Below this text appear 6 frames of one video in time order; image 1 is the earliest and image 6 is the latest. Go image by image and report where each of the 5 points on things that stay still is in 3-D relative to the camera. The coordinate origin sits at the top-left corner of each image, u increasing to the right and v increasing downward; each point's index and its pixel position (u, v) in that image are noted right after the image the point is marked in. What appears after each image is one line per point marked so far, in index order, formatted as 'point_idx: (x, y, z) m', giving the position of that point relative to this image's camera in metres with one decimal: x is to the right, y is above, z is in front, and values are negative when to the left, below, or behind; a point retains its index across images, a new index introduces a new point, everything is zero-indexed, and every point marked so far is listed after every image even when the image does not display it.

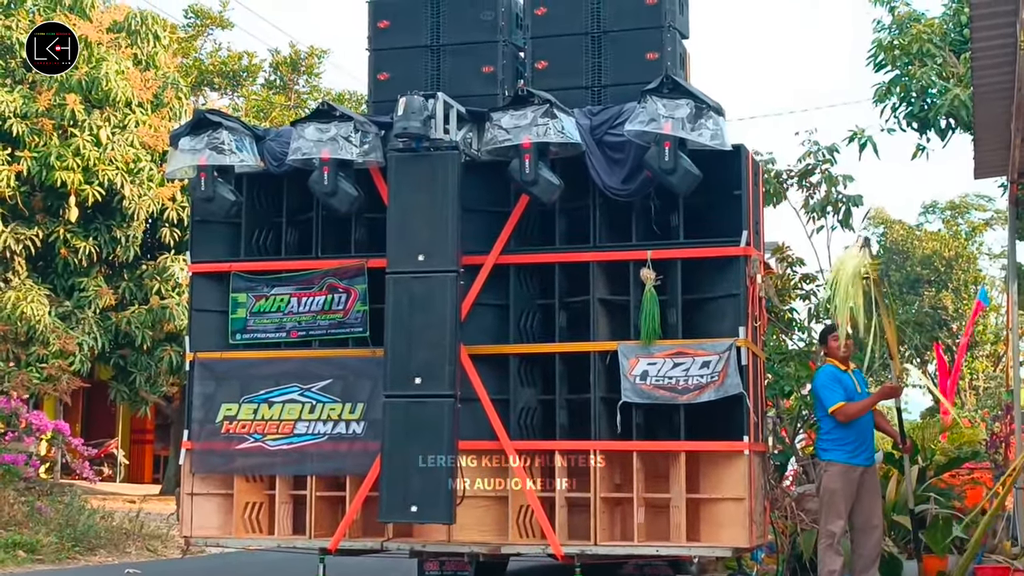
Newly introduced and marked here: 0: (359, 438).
0: (-0.9, -0.8, +7.6) m
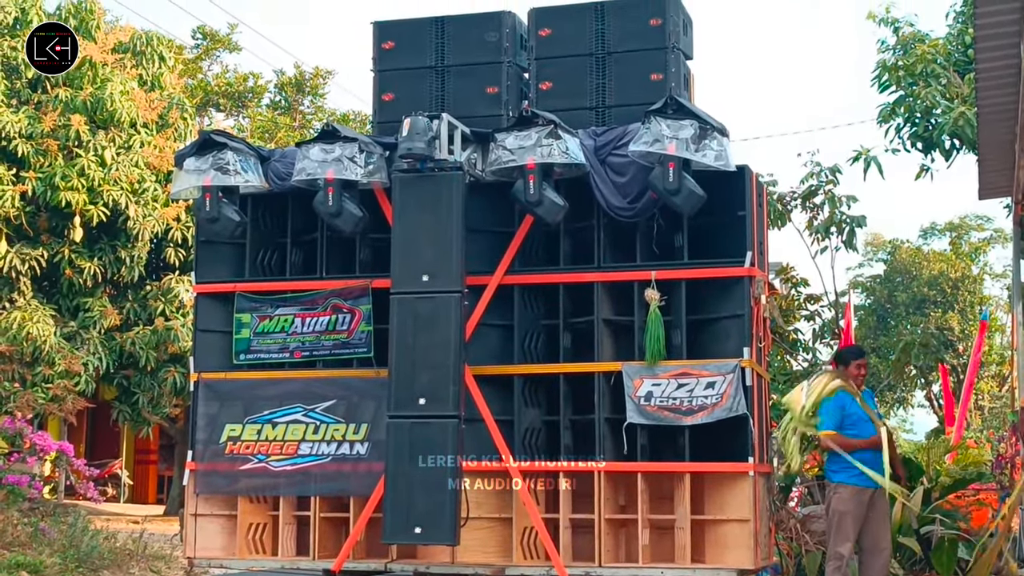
0: (-0.8, -1.0, +7.6) m
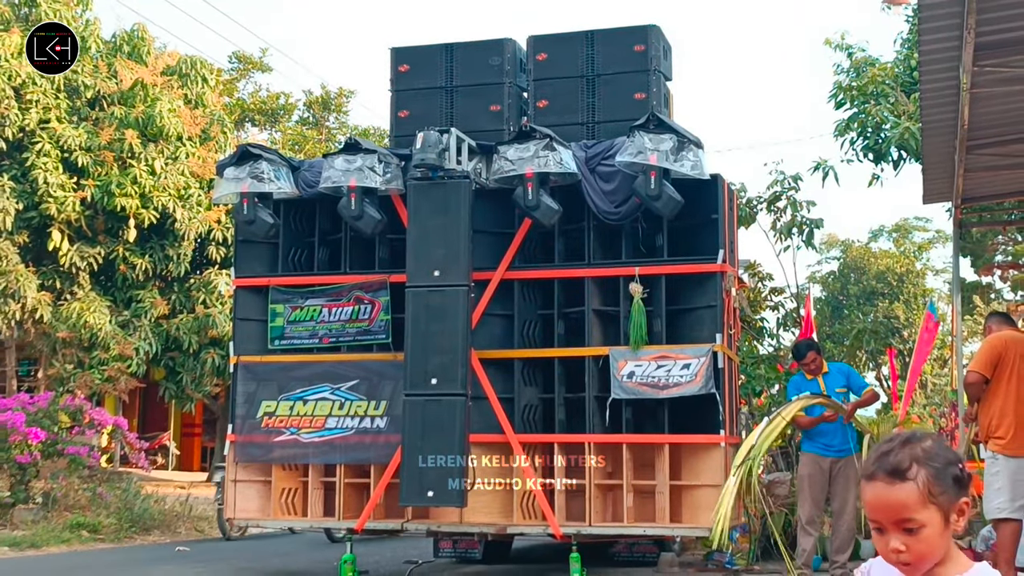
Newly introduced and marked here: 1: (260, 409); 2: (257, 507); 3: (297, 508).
0: (-0.8, -0.9, +8.7) m
1: (-1.7, -0.8, +9.0) m
2: (-1.7, -1.5, +9.1) m
3: (-1.4, -1.5, +9.1) m
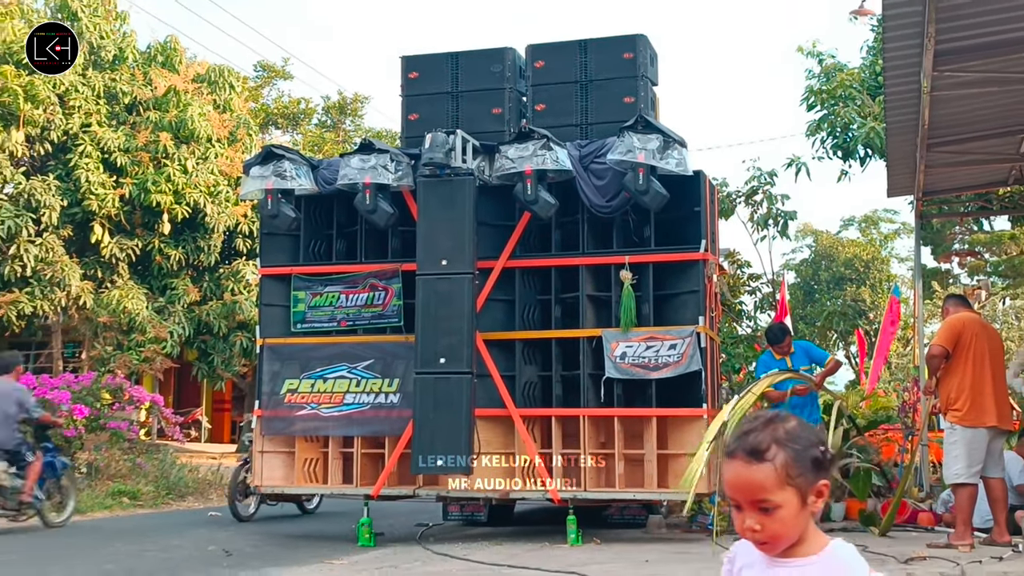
0: (-0.8, -0.8, +9.6) m
1: (-1.6, -0.7, +9.8) m
2: (-1.7, -1.4, +10.0) m
3: (-1.4, -1.4, +10.0) m
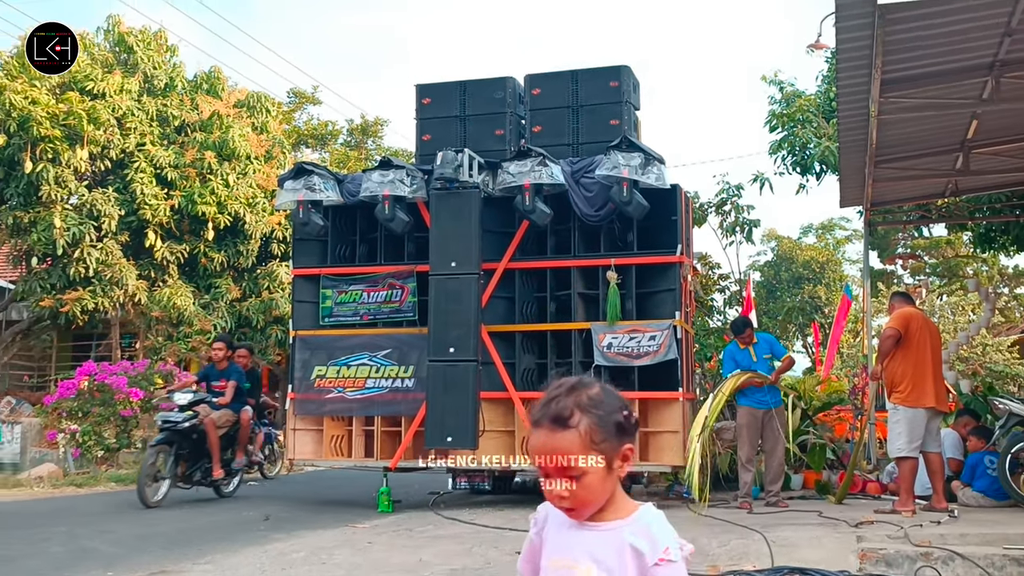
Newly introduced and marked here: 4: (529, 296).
0: (-0.8, -0.8, +11.0) m
1: (-1.6, -0.7, +11.3) m
2: (-1.7, -1.4, +11.4) m
3: (-1.4, -1.4, +11.4) m
4: (+0.1, -0.1, +11.4) m
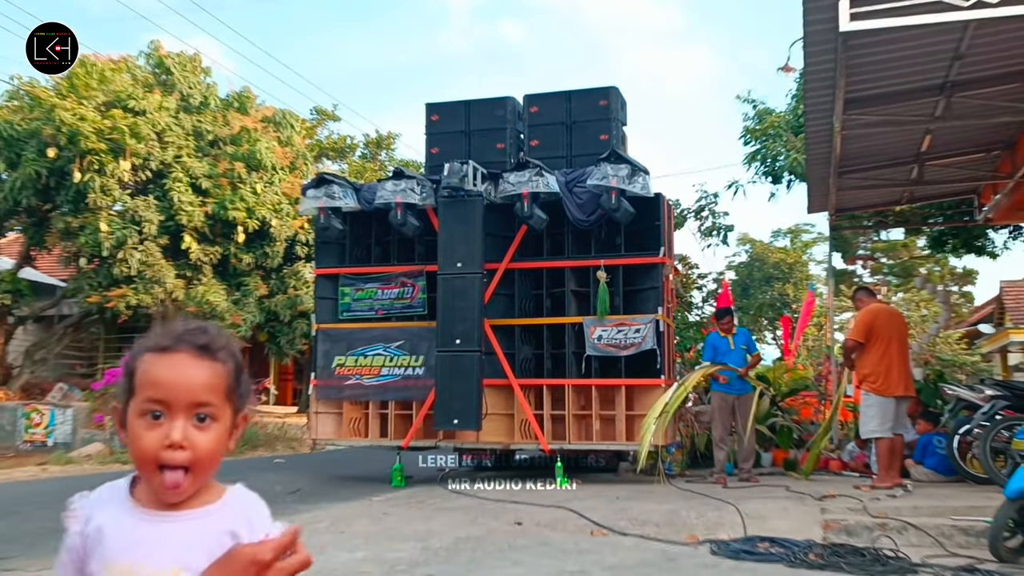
0: (-0.8, -0.8, +12.2) m
1: (-1.6, -0.7, +12.5) m
2: (-1.7, -1.3, +12.7) m
3: (-1.4, -1.3, +12.7) m
4: (+0.1, 0.0, +12.6) m
